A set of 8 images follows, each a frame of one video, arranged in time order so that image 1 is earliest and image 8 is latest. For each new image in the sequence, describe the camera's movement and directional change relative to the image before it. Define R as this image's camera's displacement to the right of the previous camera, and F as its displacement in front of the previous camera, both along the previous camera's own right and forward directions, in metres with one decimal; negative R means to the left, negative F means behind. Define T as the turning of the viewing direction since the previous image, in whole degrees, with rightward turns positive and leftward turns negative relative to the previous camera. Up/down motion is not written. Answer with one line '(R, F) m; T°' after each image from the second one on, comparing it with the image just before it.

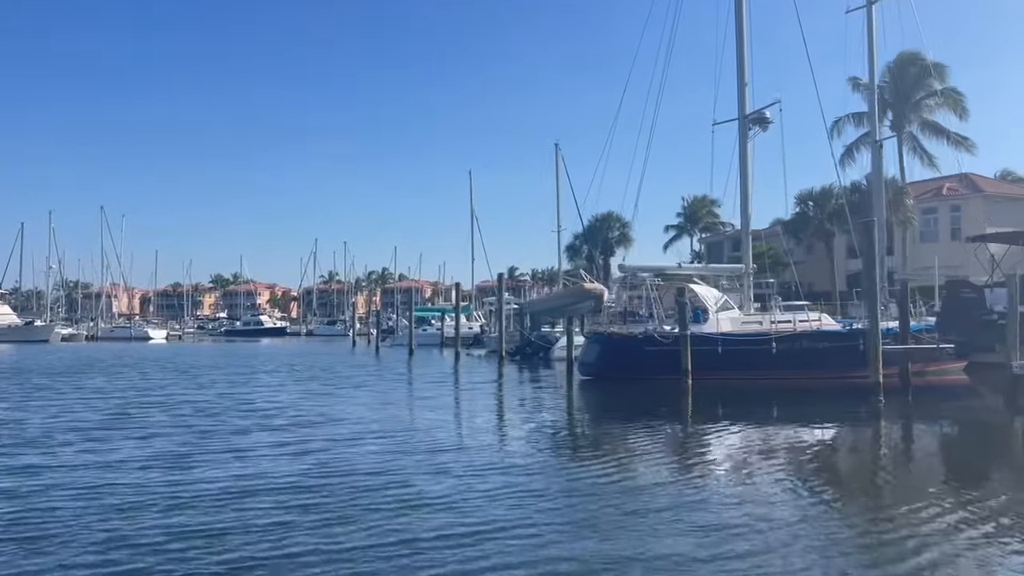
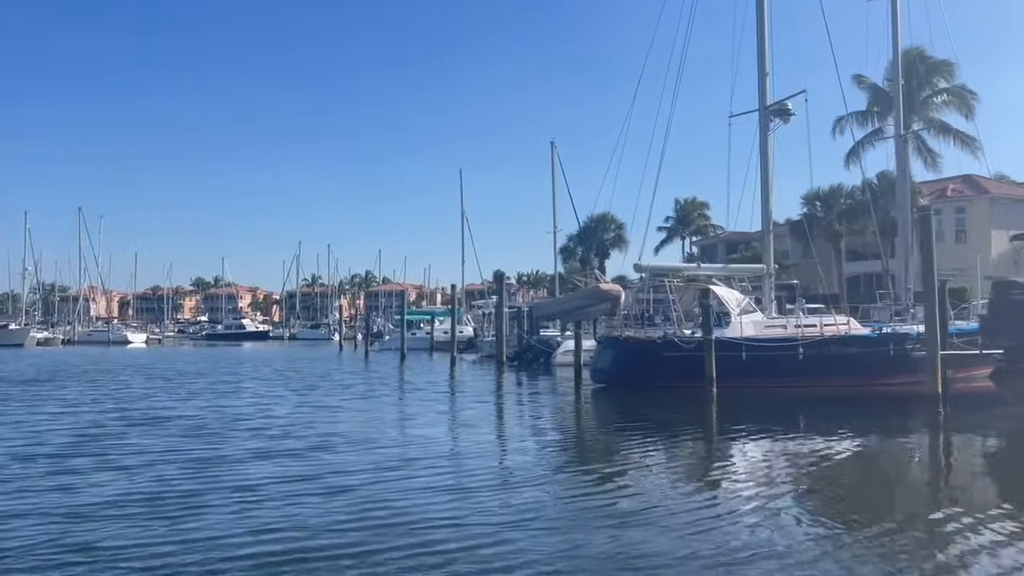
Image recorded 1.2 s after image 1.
(-0.8, +1.9) m; +1°
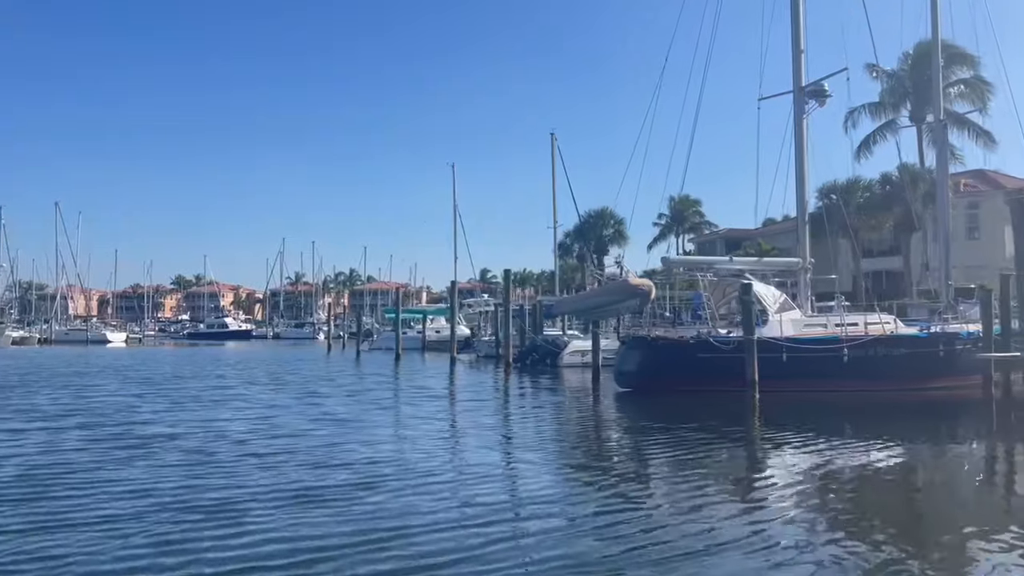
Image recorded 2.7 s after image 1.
(-0.9, +2.4) m; +1°
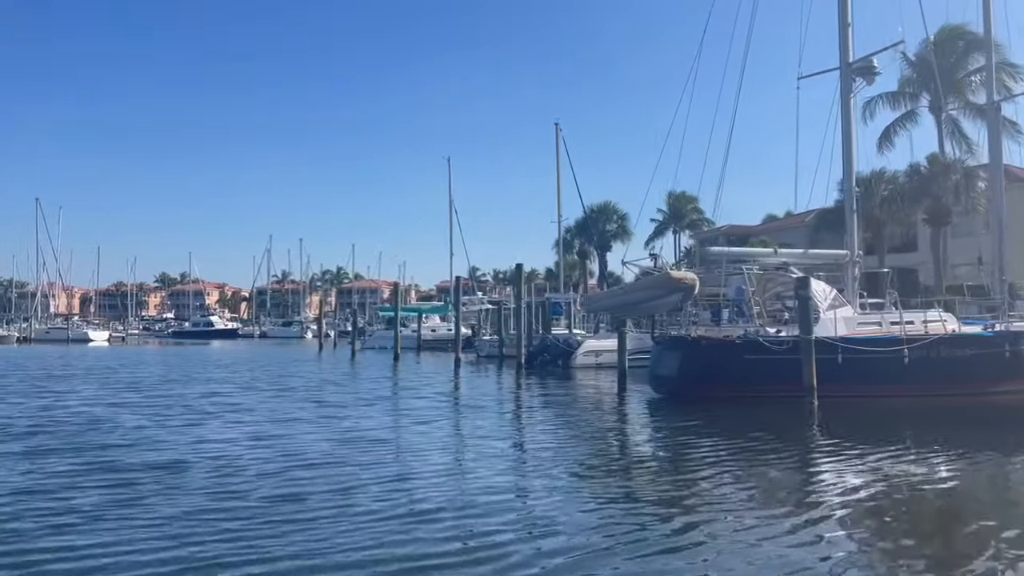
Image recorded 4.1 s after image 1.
(-0.9, +2.4) m; +1°
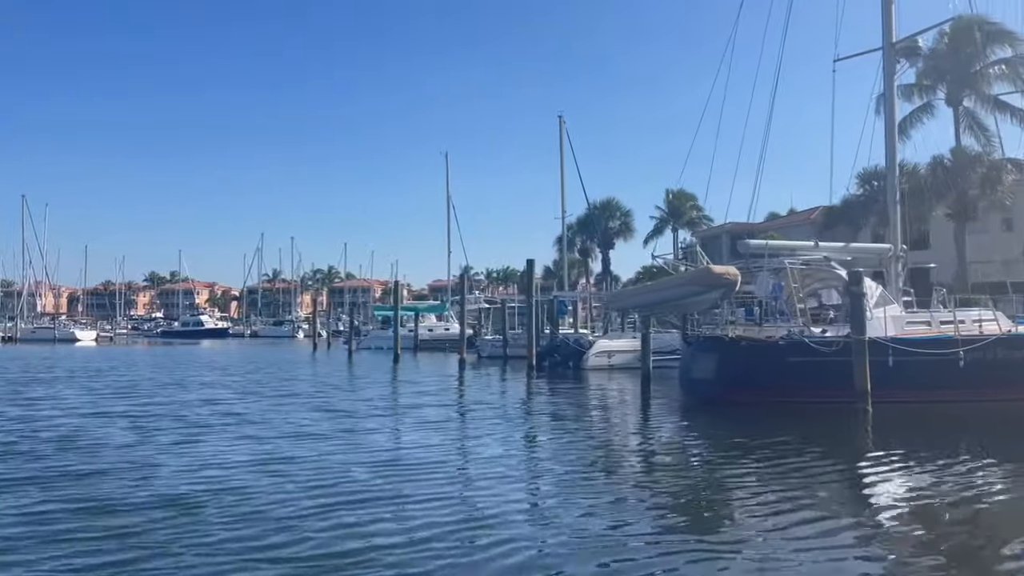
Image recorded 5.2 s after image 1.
(-0.7, +1.8) m; +1°
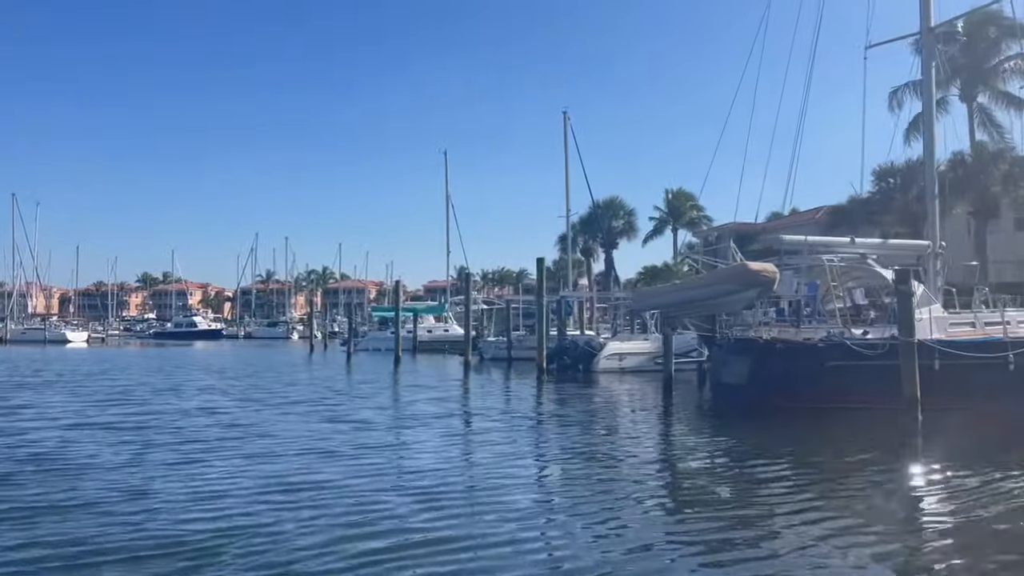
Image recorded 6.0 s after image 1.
(-0.5, +1.3) m; 0°
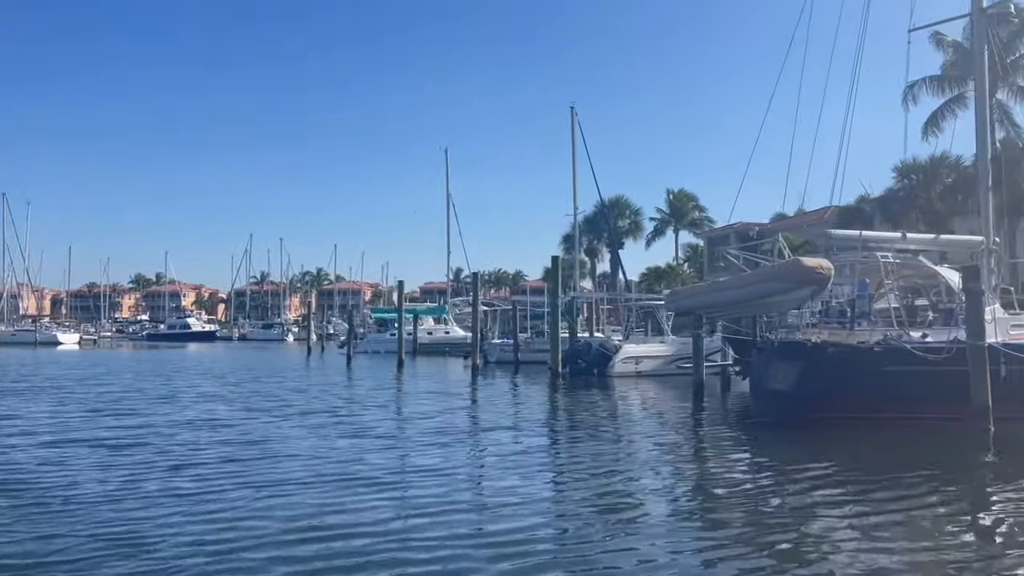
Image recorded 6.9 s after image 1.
(-0.6, +1.5) m; 0°
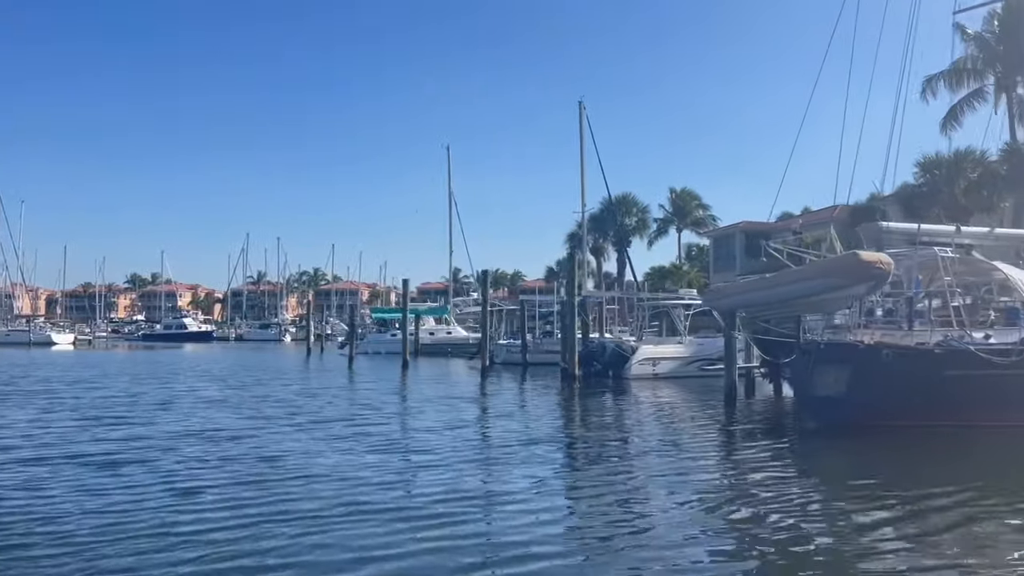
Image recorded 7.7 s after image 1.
(-0.5, +1.3) m; 0°
